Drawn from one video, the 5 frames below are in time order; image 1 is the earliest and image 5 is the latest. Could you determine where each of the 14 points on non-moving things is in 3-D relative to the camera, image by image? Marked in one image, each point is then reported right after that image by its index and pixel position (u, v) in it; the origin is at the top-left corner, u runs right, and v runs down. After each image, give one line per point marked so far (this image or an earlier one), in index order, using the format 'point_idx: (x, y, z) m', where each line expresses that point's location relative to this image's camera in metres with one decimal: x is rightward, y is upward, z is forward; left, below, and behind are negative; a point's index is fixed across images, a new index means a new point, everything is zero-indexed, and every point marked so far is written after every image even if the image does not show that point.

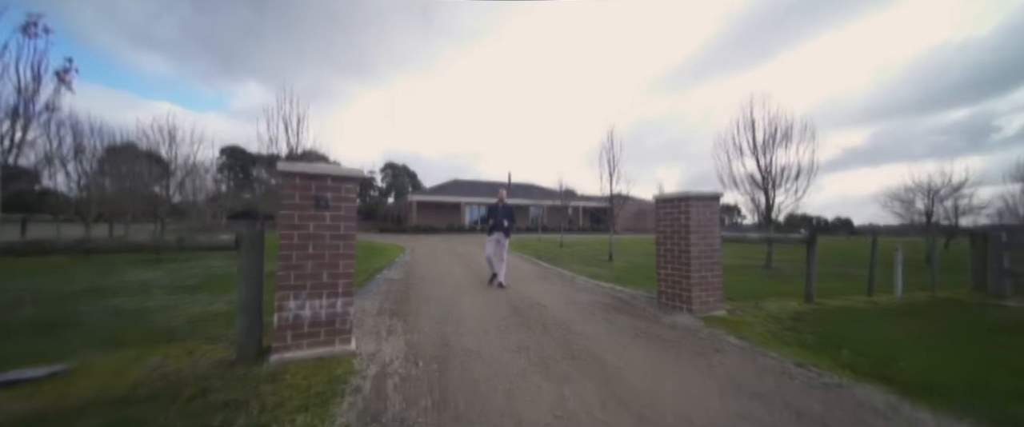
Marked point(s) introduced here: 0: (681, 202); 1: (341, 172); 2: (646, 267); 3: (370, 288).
0: (+2.3, +0.2, +4.7) m
1: (-1.5, +0.3, +3.1) m
2: (+3.6, -1.5, +9.6) m
3: (-2.4, -1.3, +5.8) m
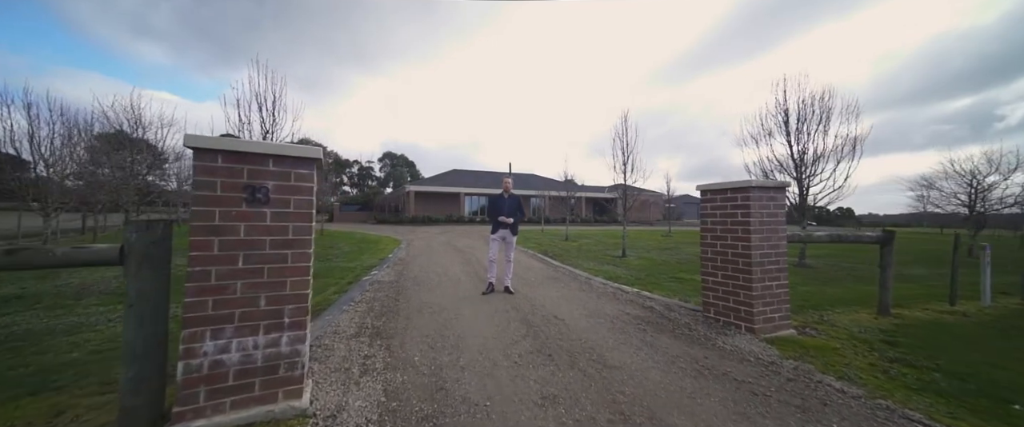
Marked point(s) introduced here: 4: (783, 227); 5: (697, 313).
0: (+2.4, +0.2, +3.7) m
1: (-1.3, +0.4, +2.1) m
2: (+3.8, -1.3, +8.6) m
3: (-2.2, -1.2, +4.9) m
4: (+2.9, -0.1, +3.7) m
5: (+2.2, -1.2, +4.2) m
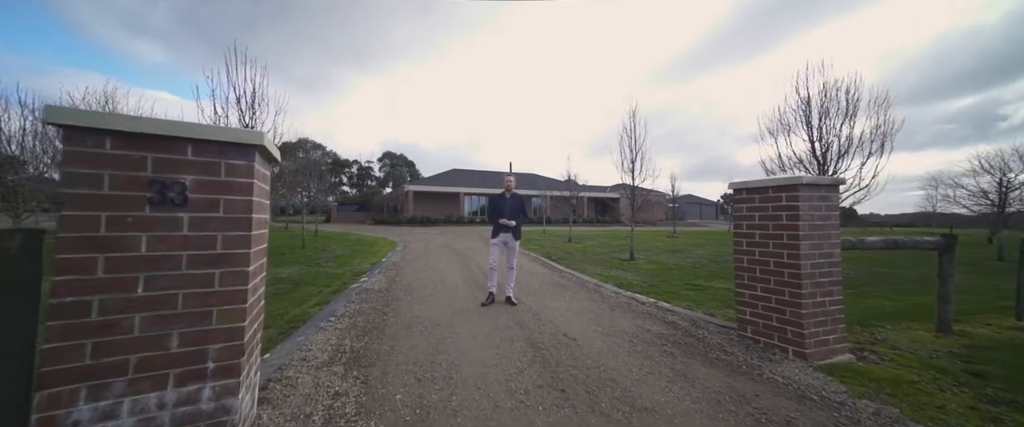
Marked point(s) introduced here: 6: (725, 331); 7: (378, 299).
0: (+2.4, +0.2, +3.1) m
1: (-1.3, +0.3, +1.5) m
2: (+3.8, -1.3, +8.1) m
3: (-2.2, -1.2, +4.3) m
4: (+2.9, -0.2, +3.1) m
5: (+2.3, -1.2, +3.7) m
6: (+2.2, -1.2, +3.7) m
7: (-1.9, -1.2, +5.1) m
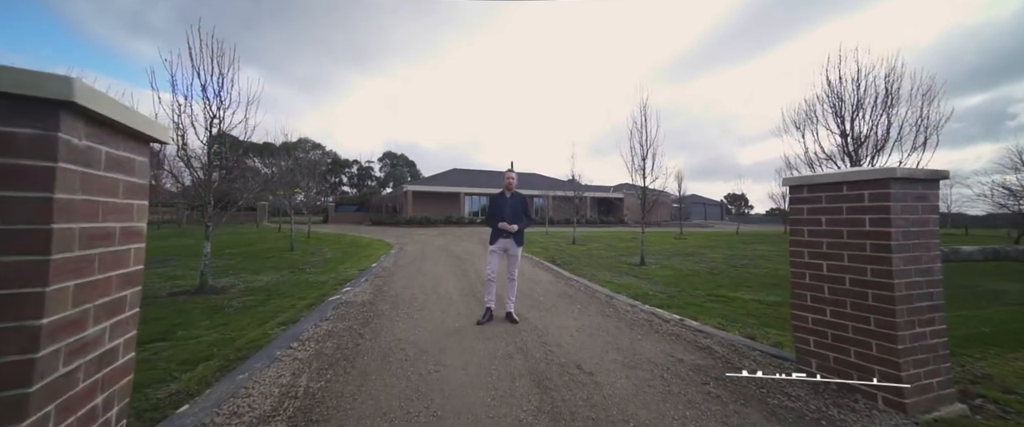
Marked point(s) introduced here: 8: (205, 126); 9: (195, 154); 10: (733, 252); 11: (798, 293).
0: (+2.4, +0.2, +2.4) m
1: (-1.3, +0.3, +0.8) m
2: (+3.8, -1.3, +7.3) m
3: (-2.2, -1.2, +3.6) m
4: (+2.9, -0.2, +2.4) m
5: (+2.3, -1.3, +2.9) m
6: (+2.2, -1.3, +3.0) m
7: (-1.9, -1.3, +4.4) m
8: (-4.9, +1.4, +5.6) m
9: (-5.4, +1.0, +6.0) m
10: (+7.7, -1.3, +12.2) m
11: (+2.3, -0.6, +2.8) m
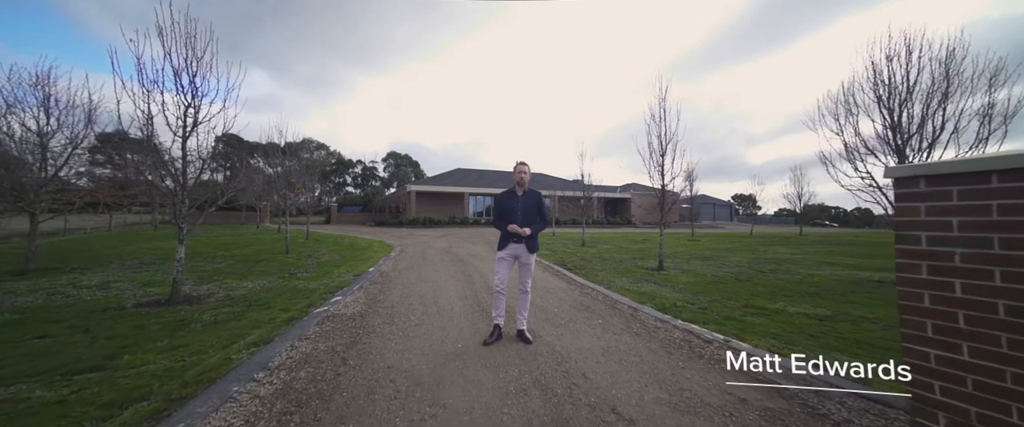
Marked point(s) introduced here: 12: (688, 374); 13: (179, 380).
0: (+2.5, +0.2, +1.7) m
1: (-1.2, +0.3, +0.2) m
2: (+4.0, -1.4, +6.6) m
3: (-2.1, -1.2, +3.0) m
4: (+3.0, -0.2, +1.7) m
5: (+2.4, -1.3, +2.2) m
6: (+2.4, -1.3, +2.3) m
7: (-1.8, -1.3, +3.7) m
8: (-4.8, +1.4, +5.0) m
9: (-5.3, +1.0, +5.4) m
10: (+8.0, -1.4, +11.4) m
11: (+2.4, -0.6, +2.1) m
12: (+1.5, -1.3, +2.9) m
13: (-2.5, -1.2, +2.6) m
